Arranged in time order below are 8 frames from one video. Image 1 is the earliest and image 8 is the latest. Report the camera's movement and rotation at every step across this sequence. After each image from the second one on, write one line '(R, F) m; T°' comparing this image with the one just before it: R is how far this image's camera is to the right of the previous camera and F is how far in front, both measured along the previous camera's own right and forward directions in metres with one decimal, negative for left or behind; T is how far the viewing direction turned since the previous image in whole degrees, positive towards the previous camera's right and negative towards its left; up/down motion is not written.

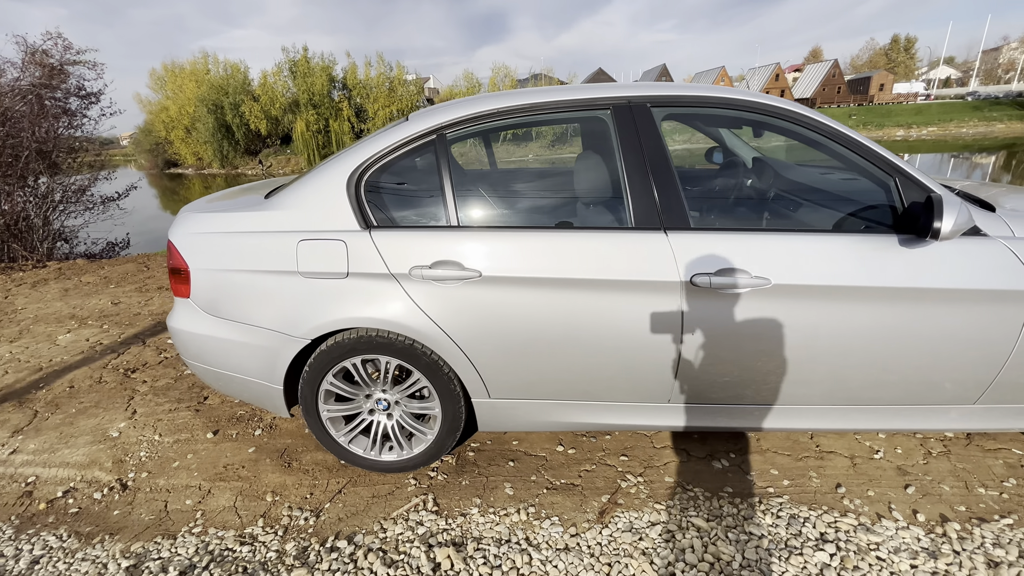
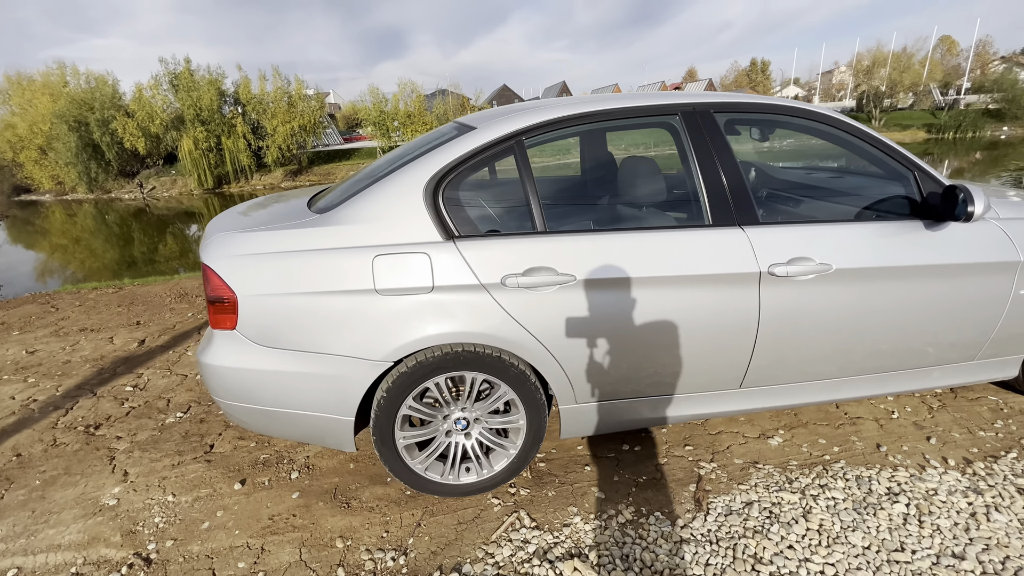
(-0.7, +0.1) m; +10°
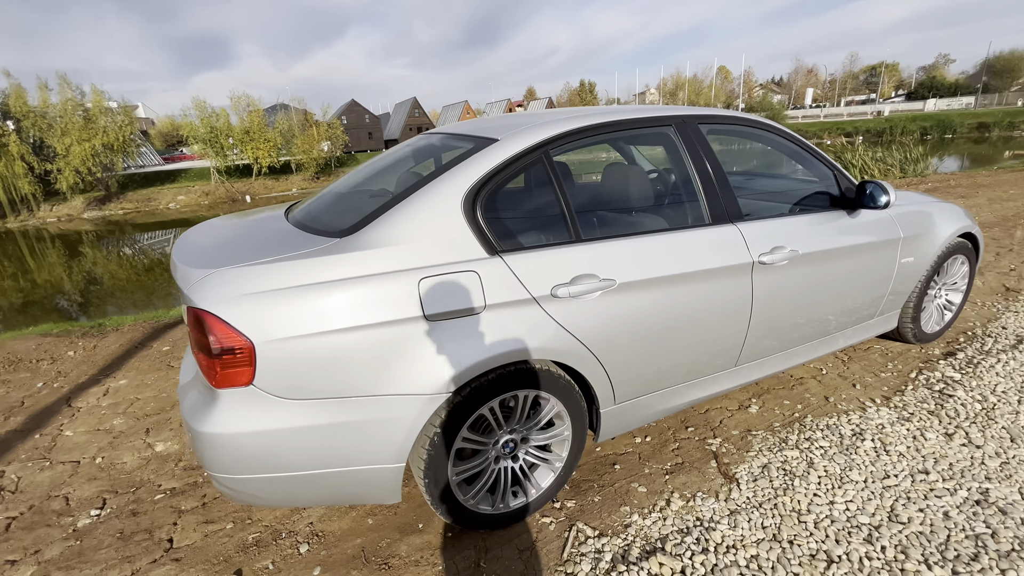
(-0.7, +0.1) m; +16°
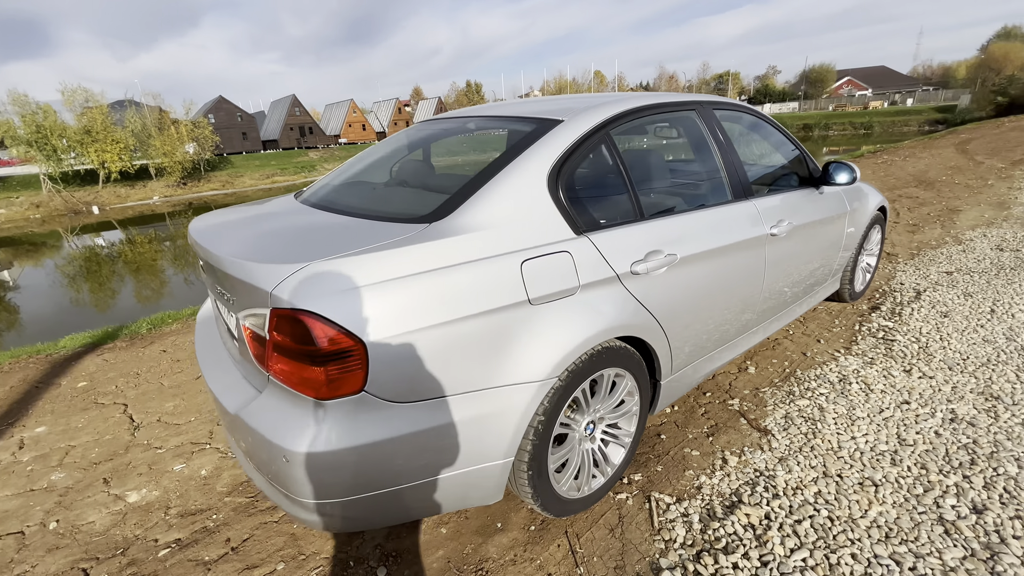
(-0.7, +0.1) m; +12°
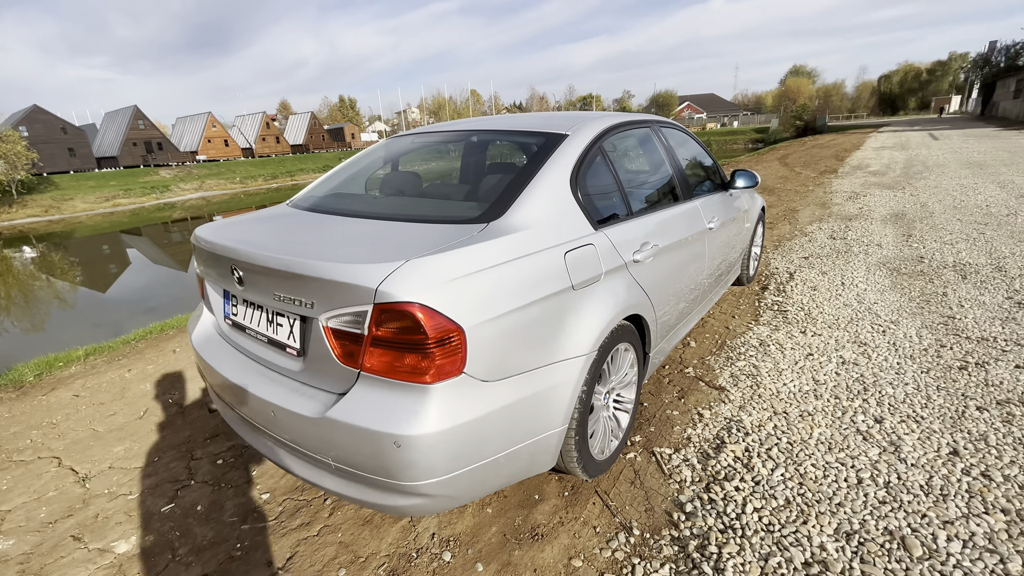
(-0.6, -0.2) m; +14°
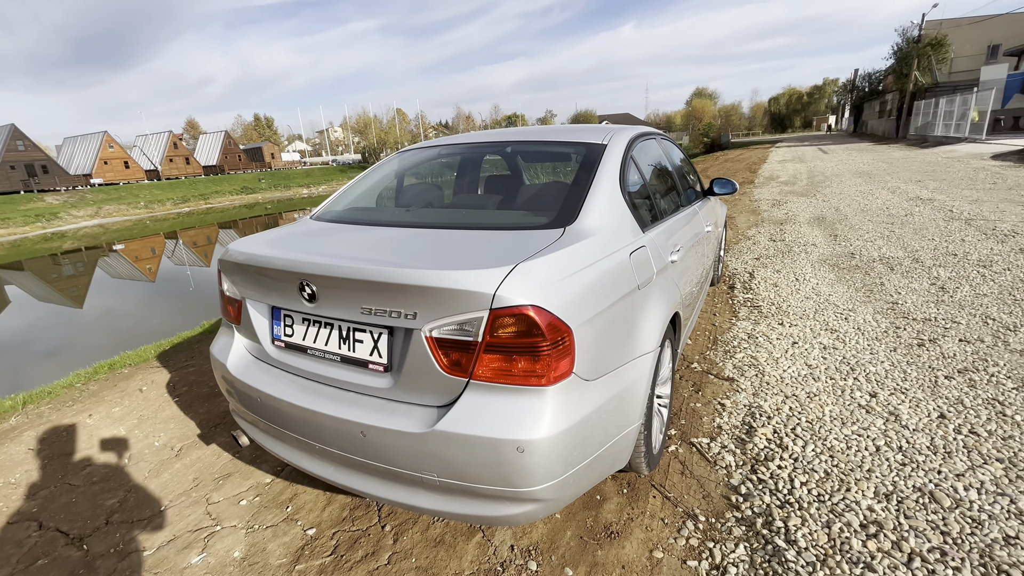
(-0.6, 0.0) m; +8°
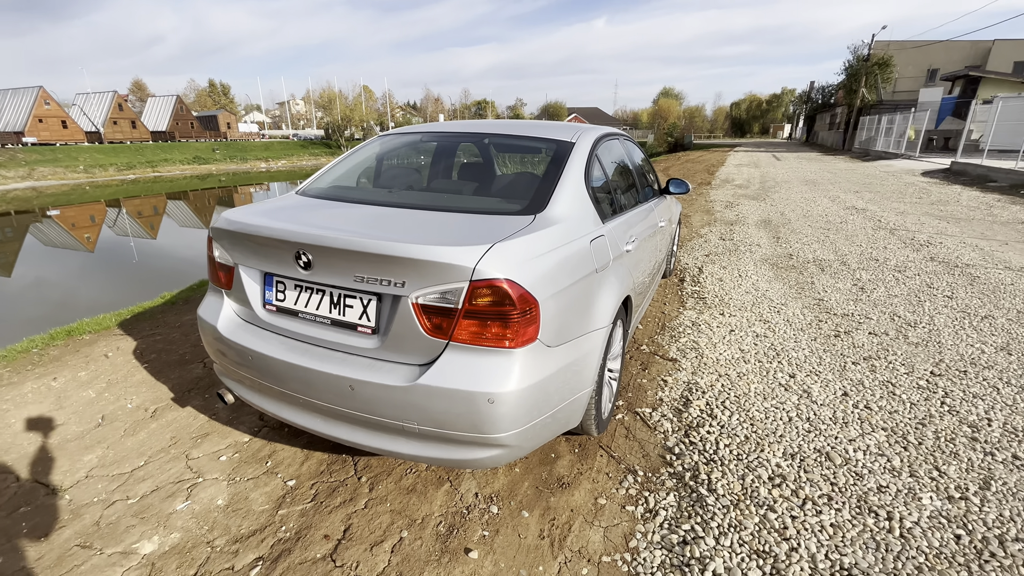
(-0.1, -0.3) m; +5°
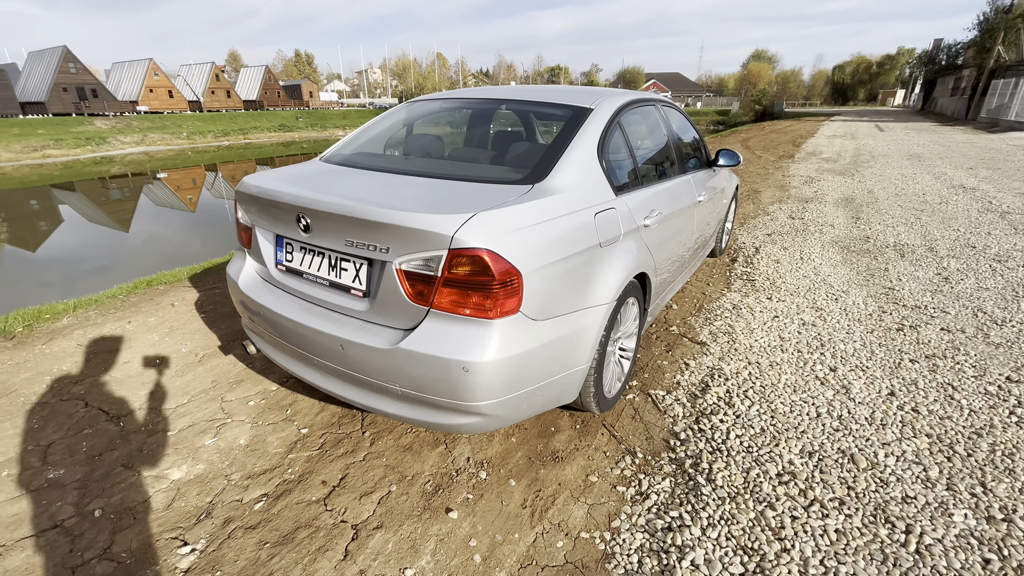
(+0.3, 0.0) m; -8°
